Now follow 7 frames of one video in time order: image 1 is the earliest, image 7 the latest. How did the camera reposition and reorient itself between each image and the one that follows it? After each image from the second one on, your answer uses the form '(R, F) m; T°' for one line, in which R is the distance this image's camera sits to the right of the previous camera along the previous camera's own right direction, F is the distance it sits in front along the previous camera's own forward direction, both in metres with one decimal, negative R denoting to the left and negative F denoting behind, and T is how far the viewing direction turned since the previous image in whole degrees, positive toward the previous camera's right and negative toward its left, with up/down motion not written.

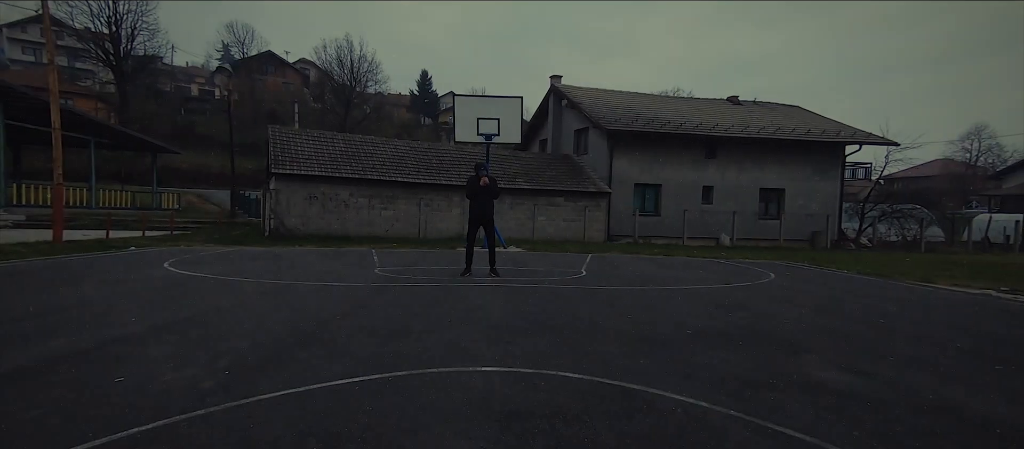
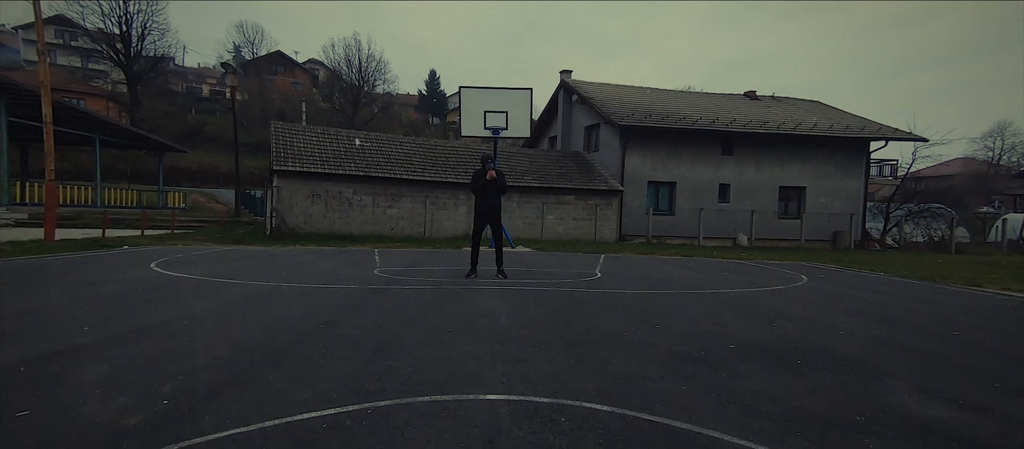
(0.0, +0.8) m; -1°
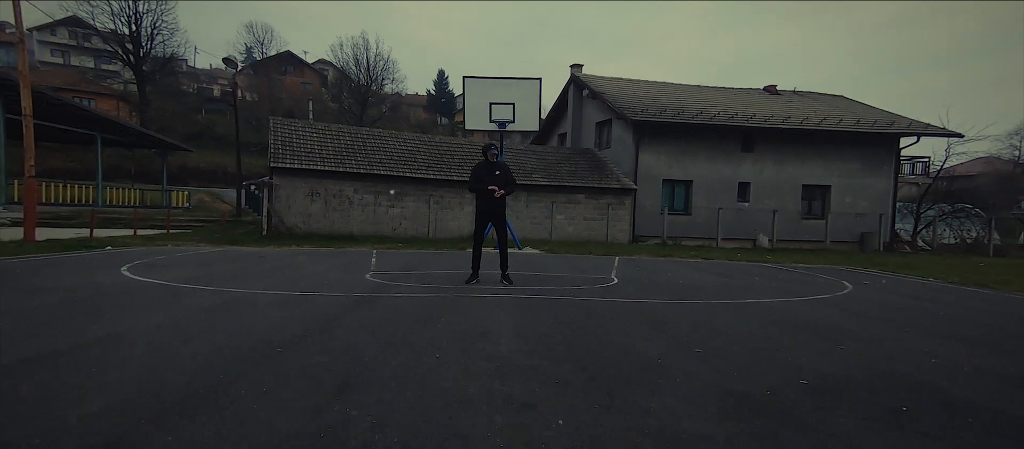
(0.0, +1.0) m; -1°
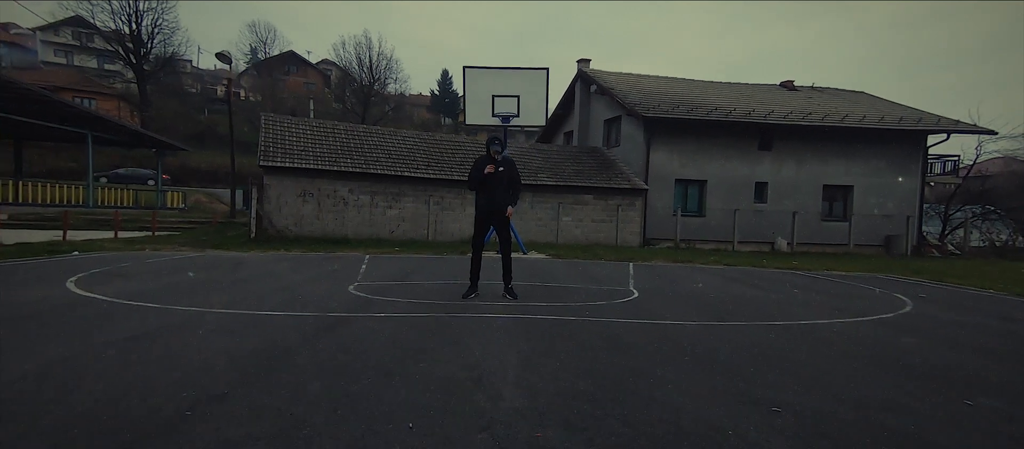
(0.0, +1.2) m; -1°
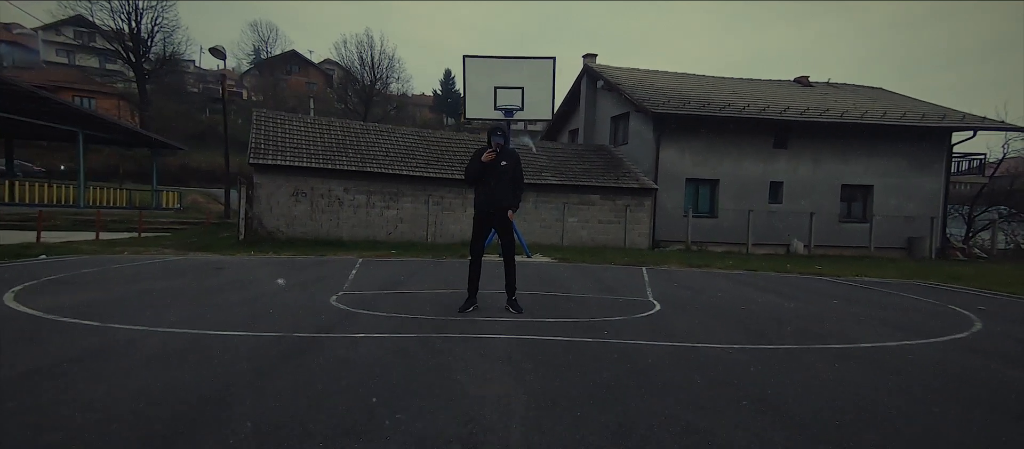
(0.0, +0.9) m; 0°
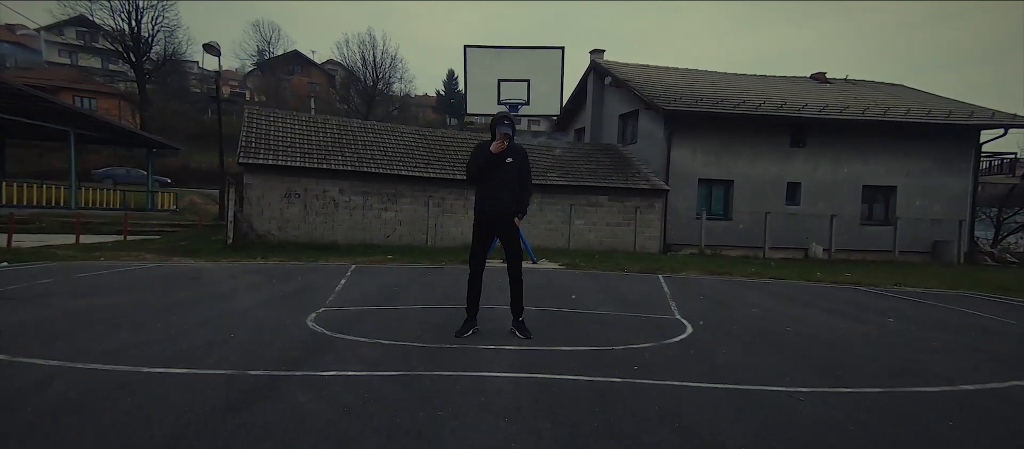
(0.0, +0.9) m; 0°
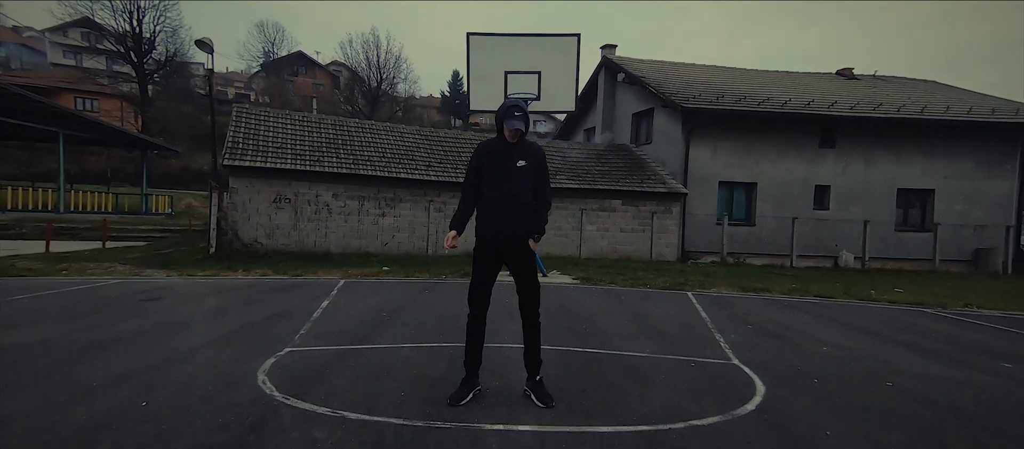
(-0.1, +1.3) m; -1°
